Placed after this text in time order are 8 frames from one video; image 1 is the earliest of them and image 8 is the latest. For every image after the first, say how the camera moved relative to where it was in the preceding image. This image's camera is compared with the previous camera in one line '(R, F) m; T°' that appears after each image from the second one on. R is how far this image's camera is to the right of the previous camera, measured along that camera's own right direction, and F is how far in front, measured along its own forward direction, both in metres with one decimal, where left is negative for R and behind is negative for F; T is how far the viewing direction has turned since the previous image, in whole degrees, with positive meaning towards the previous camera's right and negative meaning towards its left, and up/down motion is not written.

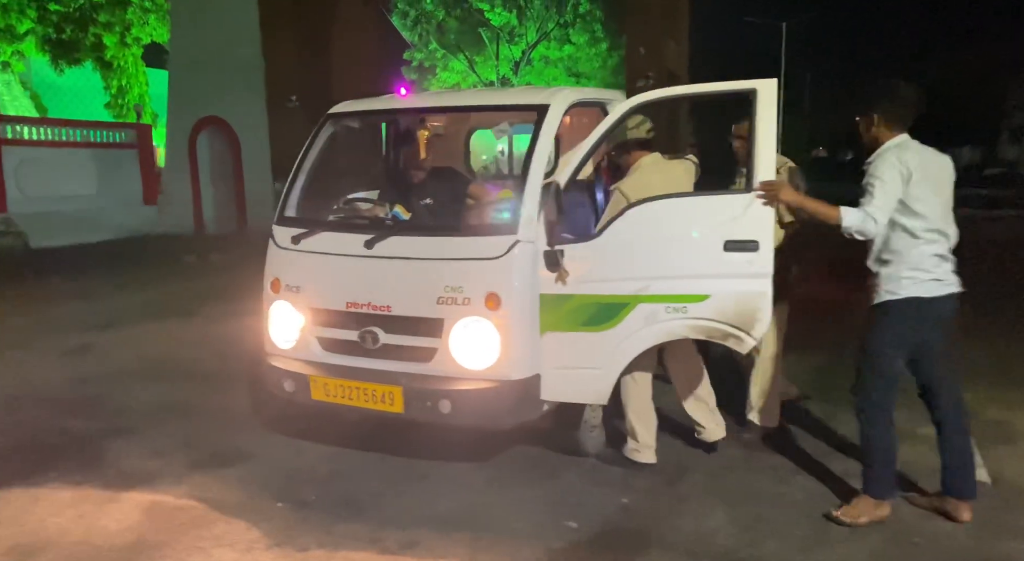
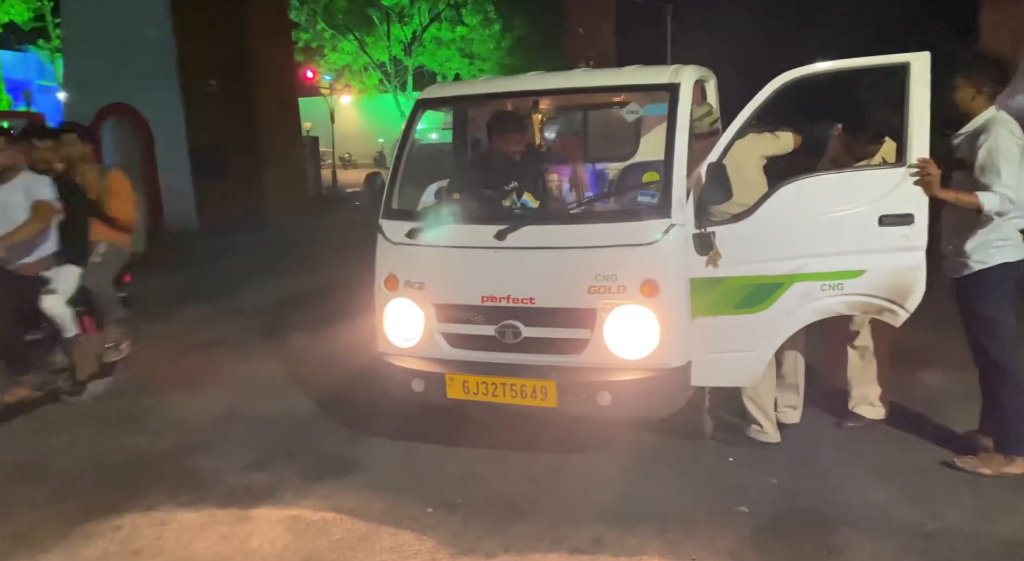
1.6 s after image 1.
(-1.2, +0.2) m; +8°
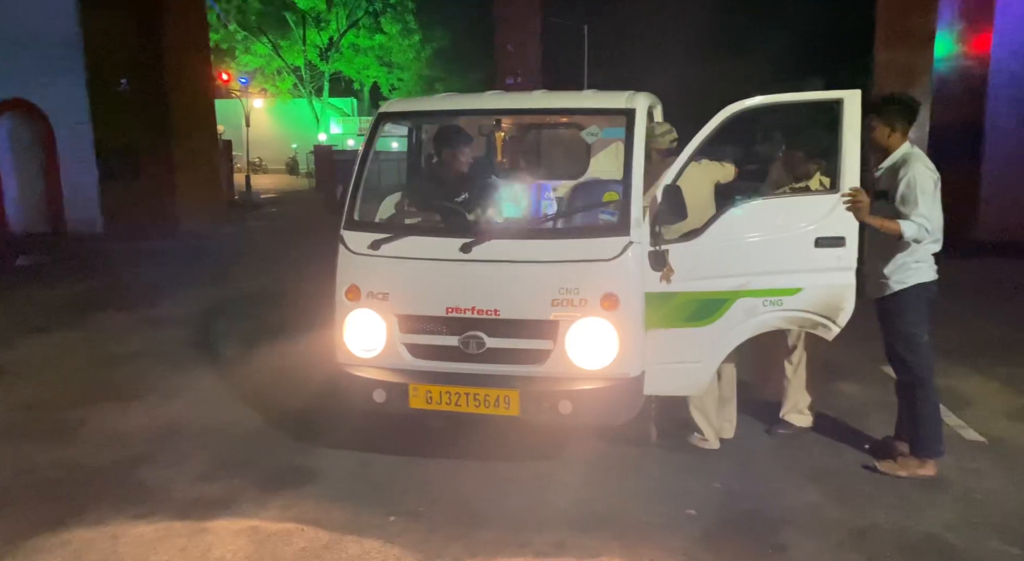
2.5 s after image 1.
(-0.2, -0.1) m; +6°
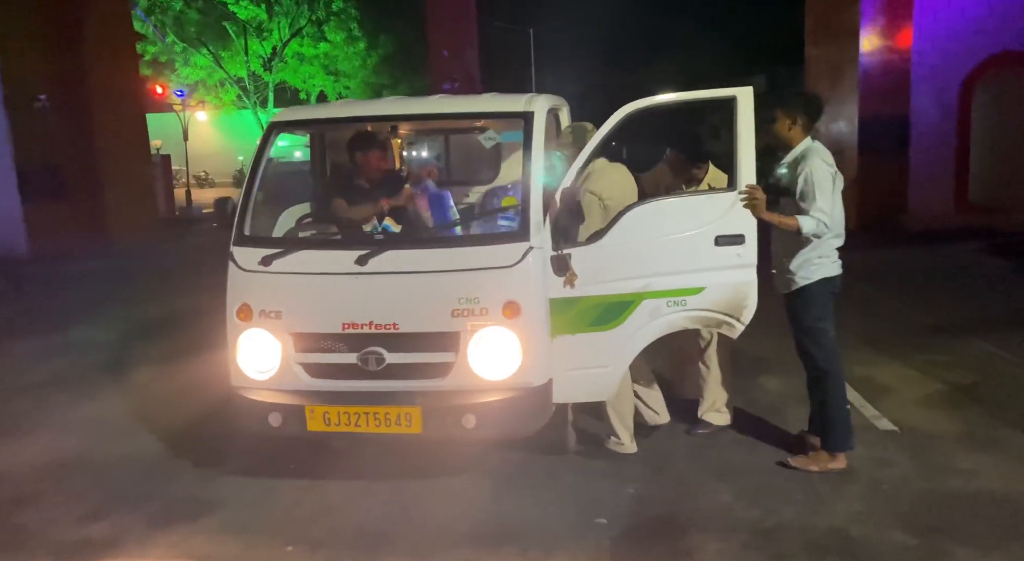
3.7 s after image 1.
(+0.3, +0.1) m; +3°
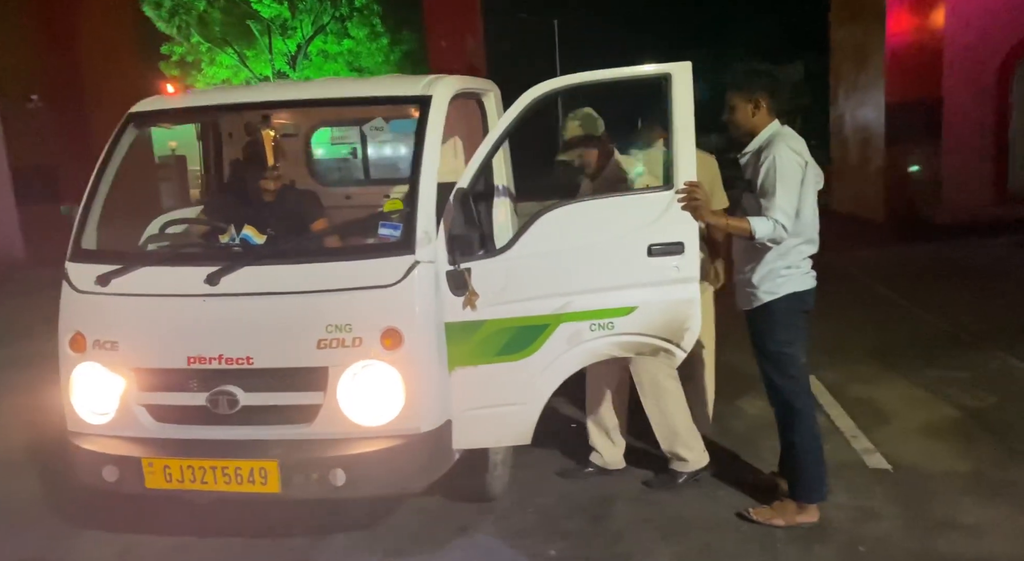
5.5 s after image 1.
(+0.6, +0.7) m; -2°
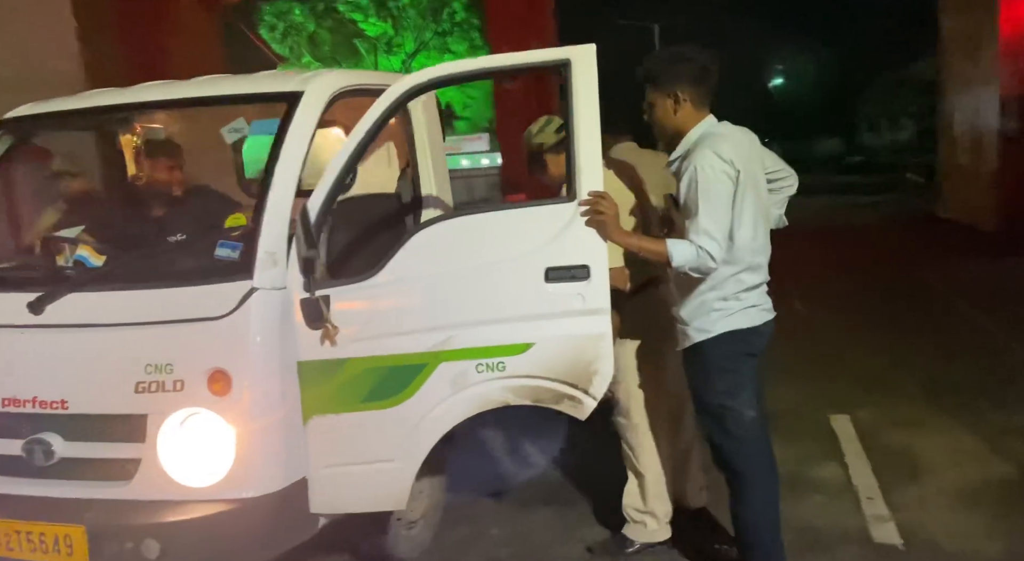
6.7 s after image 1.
(+0.8, +0.6) m; -8°
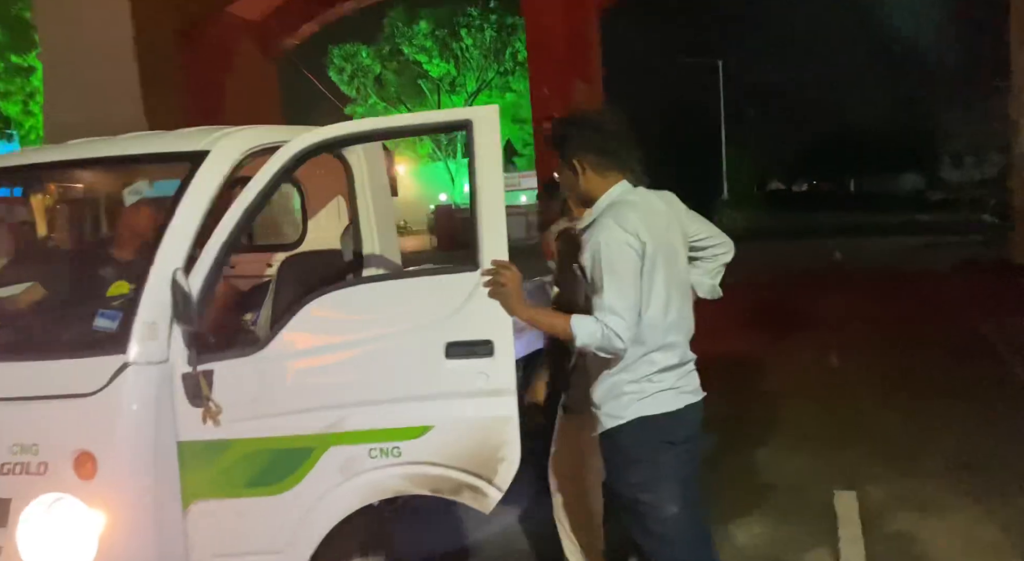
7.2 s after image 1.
(+0.5, +0.3) m; -5°
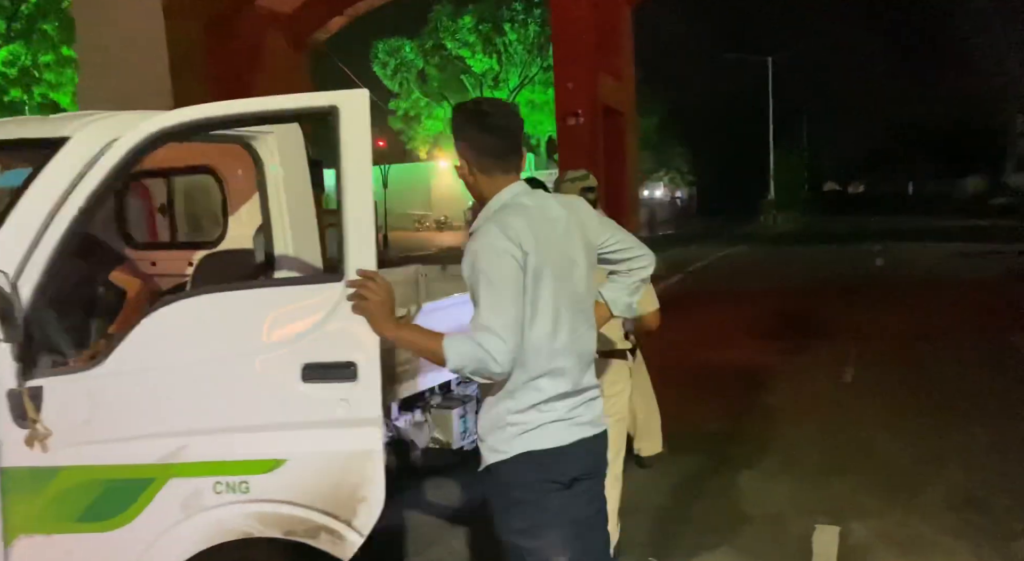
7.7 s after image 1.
(+0.4, +0.4) m; -3°
